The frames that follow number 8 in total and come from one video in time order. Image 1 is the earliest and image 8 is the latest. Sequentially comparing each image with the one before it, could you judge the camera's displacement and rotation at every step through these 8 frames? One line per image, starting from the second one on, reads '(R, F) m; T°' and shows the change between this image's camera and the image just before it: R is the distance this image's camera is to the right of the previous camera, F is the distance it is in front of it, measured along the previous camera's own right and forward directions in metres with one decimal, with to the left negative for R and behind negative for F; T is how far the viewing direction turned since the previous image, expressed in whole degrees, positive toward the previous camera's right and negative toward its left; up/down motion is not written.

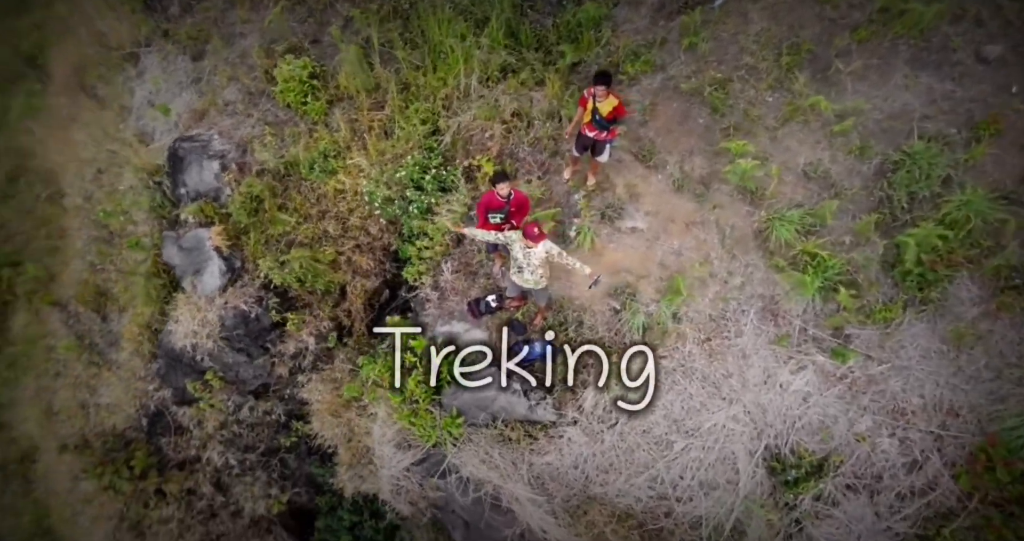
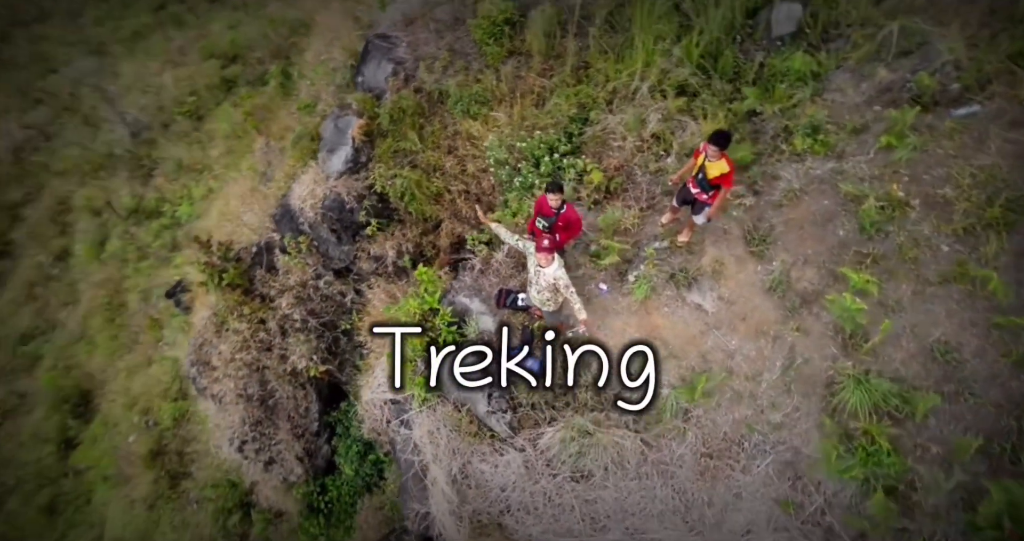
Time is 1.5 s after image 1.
(+0.7, +0.2) m; -15°
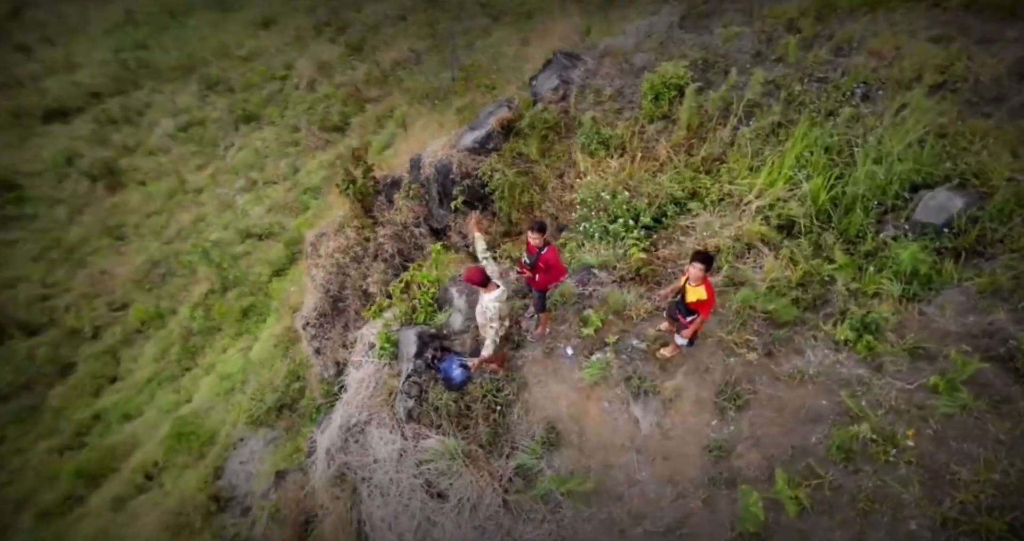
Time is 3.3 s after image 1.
(+1.2, 0.0) m; -16°
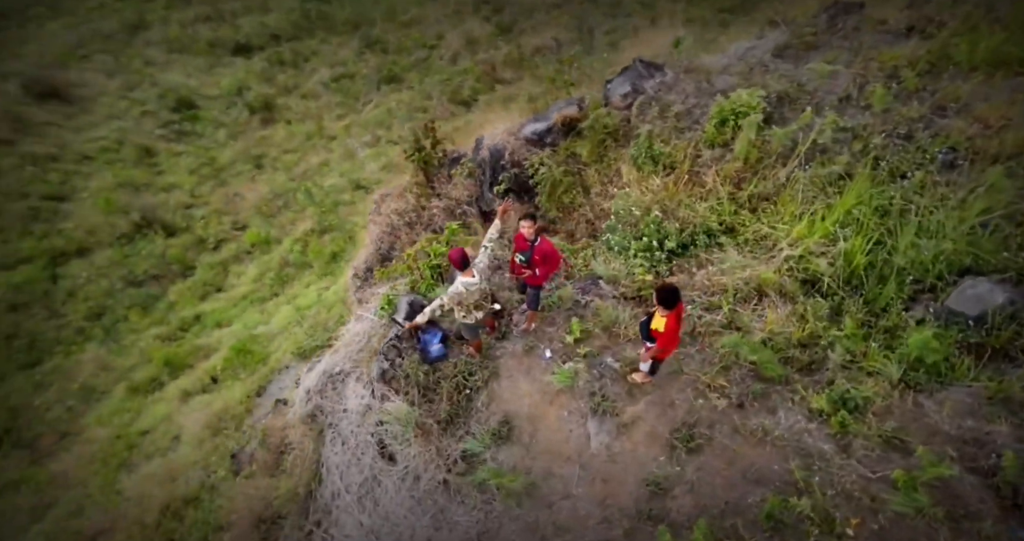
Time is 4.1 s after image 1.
(+0.6, 0.0) m; -7°
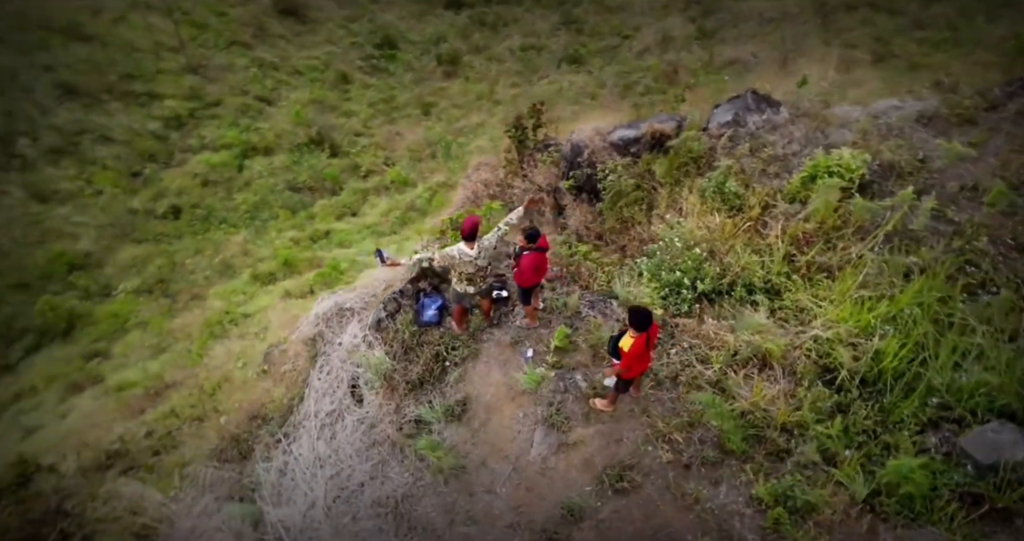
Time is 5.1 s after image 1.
(+0.7, 0.0) m; -10°
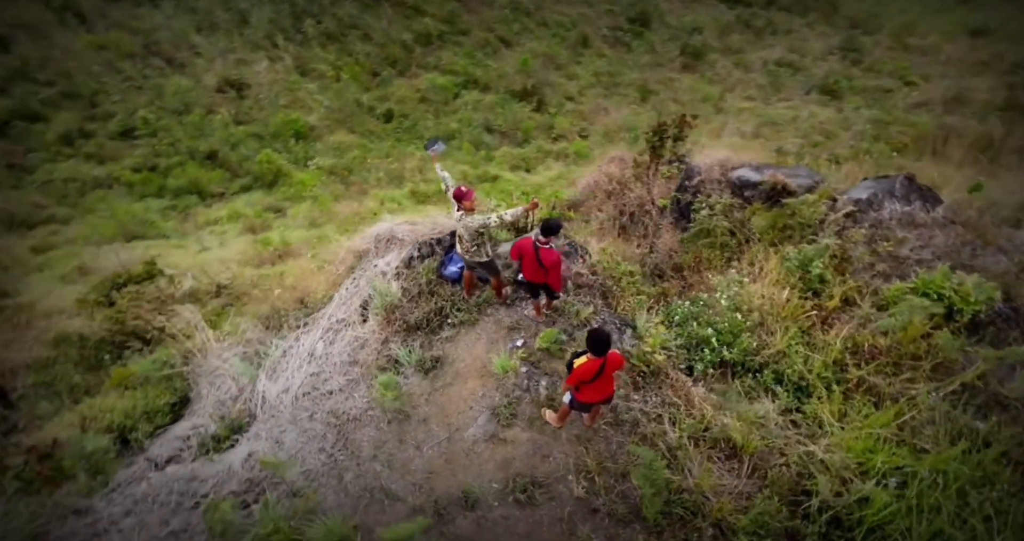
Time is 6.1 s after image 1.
(+0.8, +0.1) m; -12°
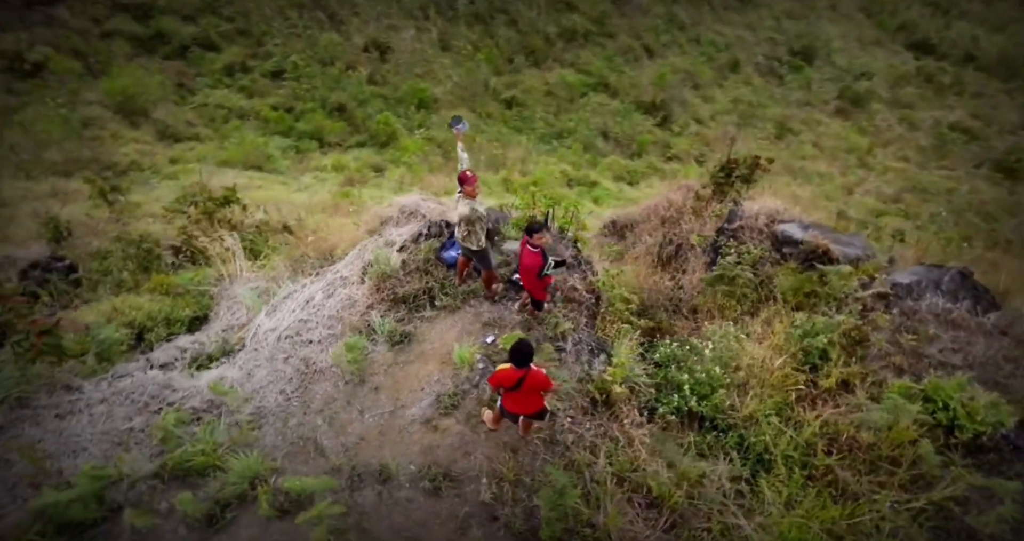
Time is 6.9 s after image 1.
(+0.6, 0.0) m; -6°
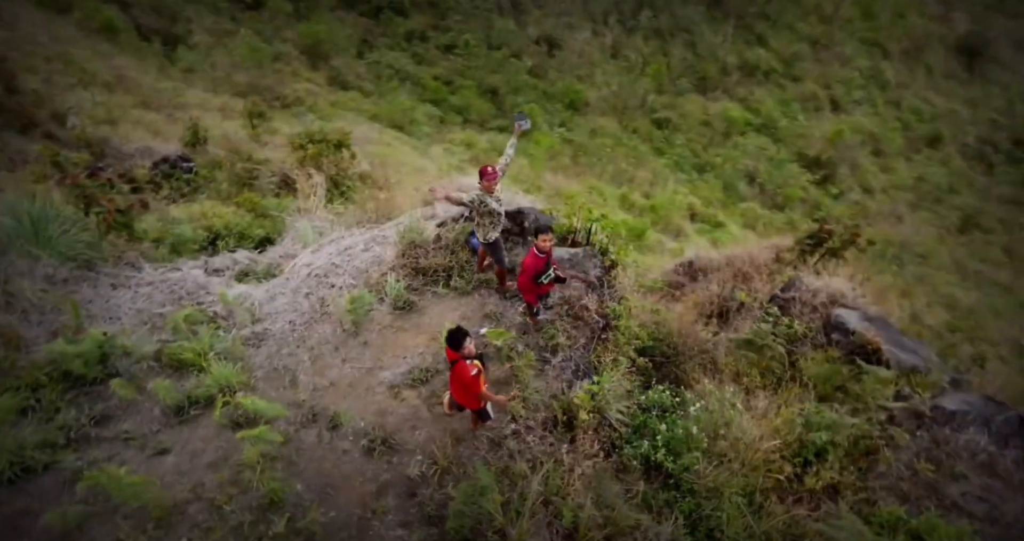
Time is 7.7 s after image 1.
(+0.6, 0.0) m; -9°
